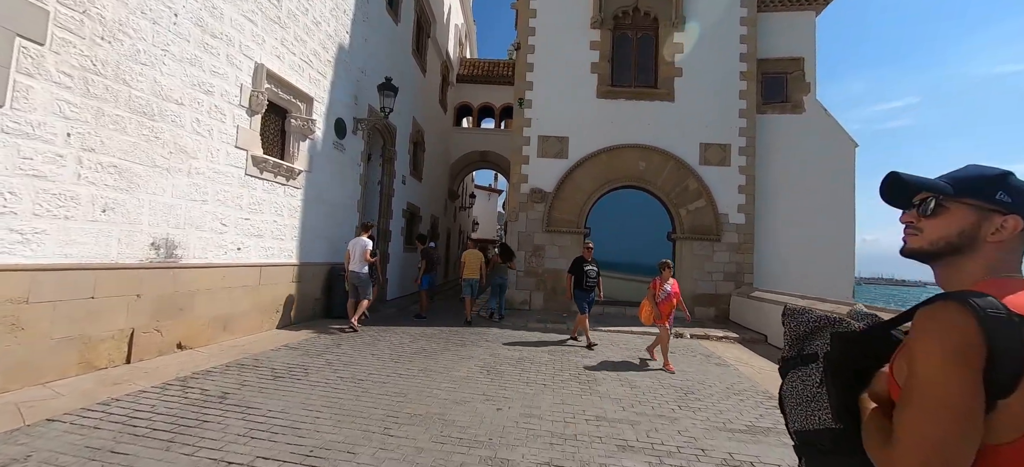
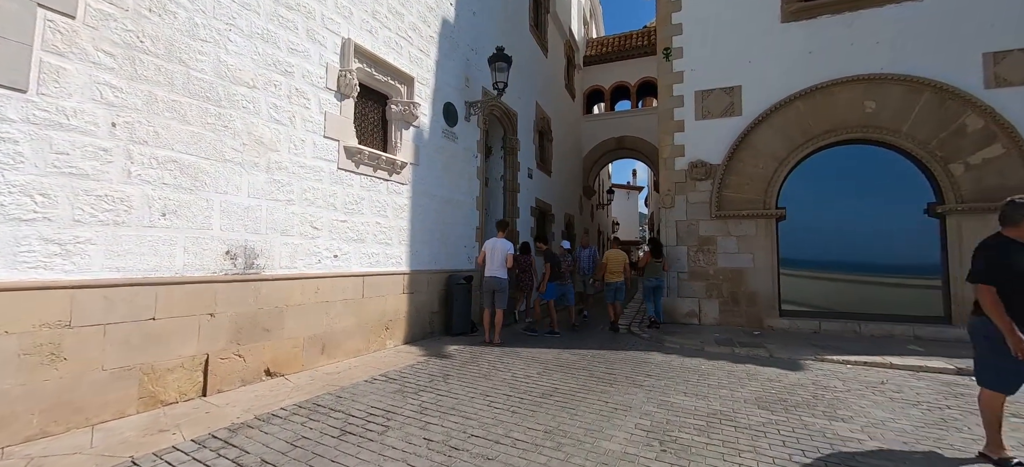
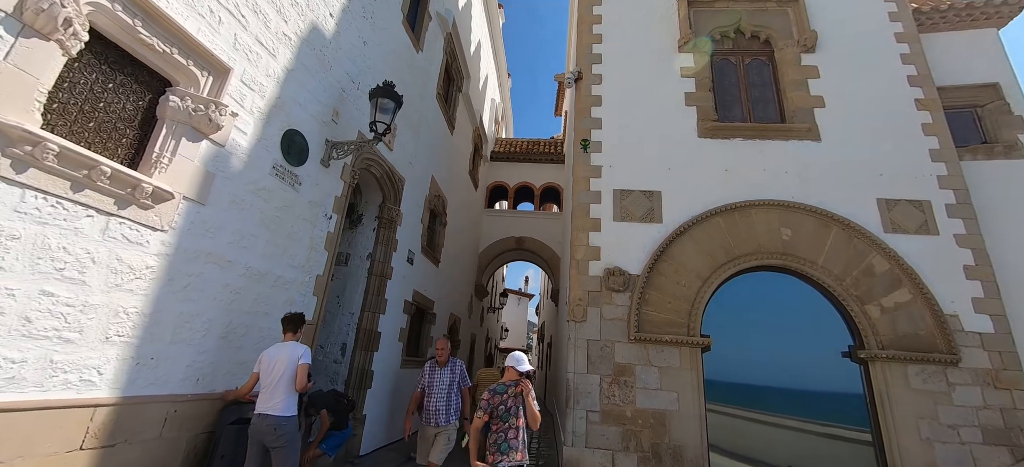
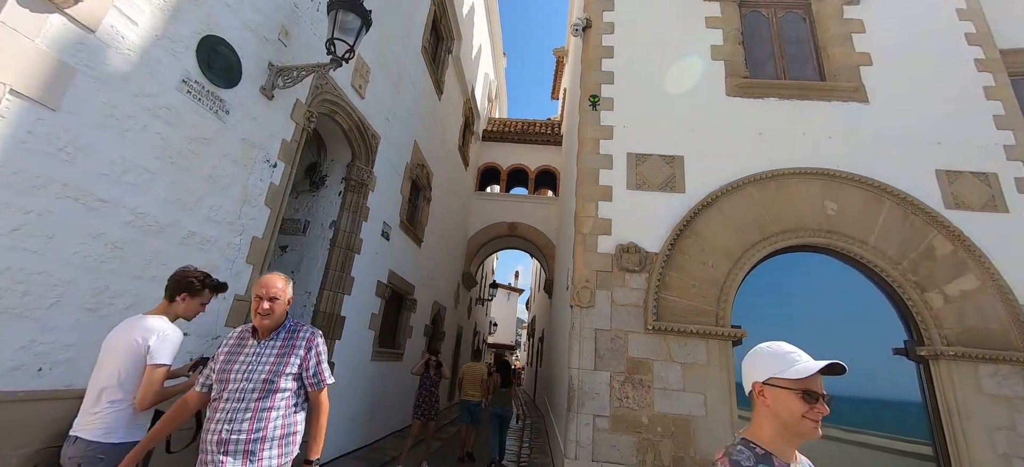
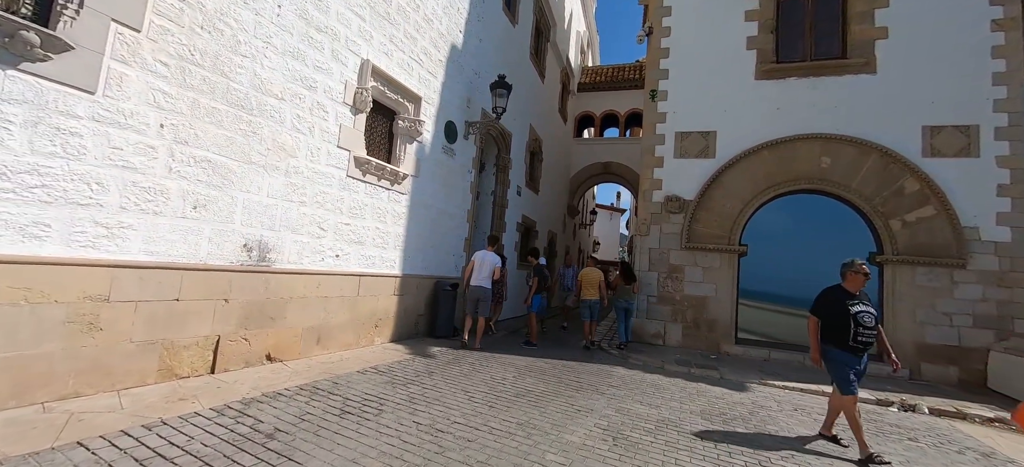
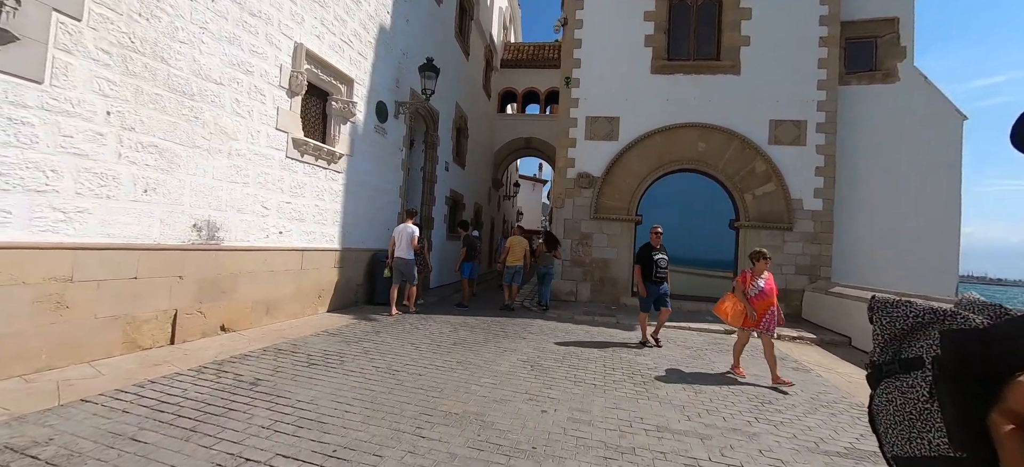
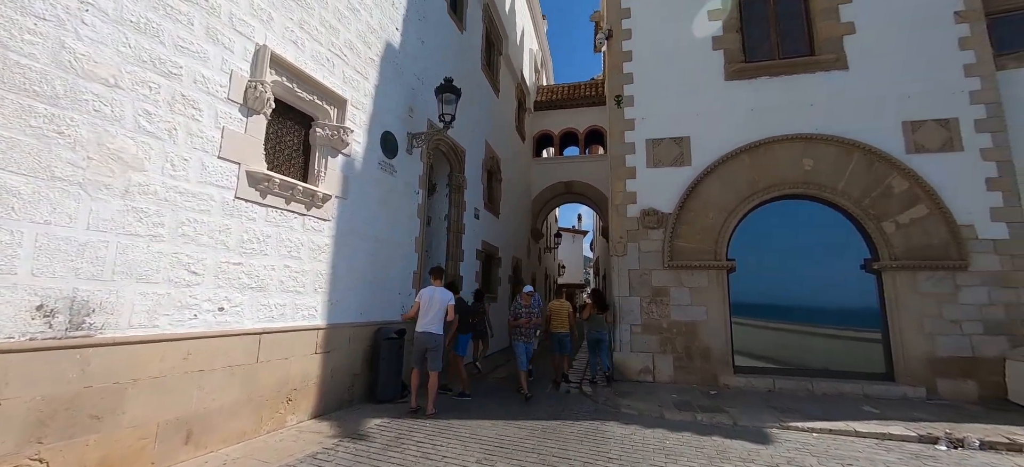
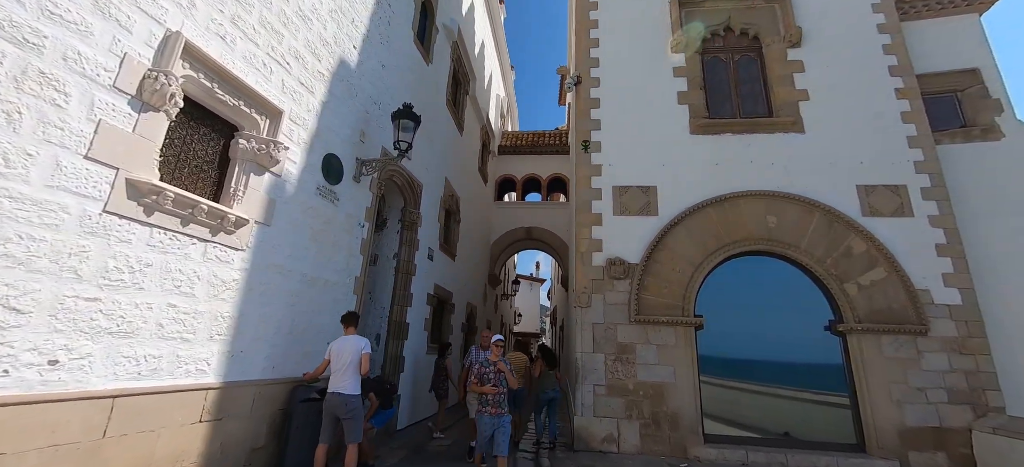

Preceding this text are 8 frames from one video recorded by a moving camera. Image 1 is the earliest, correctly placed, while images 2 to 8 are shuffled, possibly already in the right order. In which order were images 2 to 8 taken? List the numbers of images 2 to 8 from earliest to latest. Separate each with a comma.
6, 5, 2, 7, 8, 3, 4
